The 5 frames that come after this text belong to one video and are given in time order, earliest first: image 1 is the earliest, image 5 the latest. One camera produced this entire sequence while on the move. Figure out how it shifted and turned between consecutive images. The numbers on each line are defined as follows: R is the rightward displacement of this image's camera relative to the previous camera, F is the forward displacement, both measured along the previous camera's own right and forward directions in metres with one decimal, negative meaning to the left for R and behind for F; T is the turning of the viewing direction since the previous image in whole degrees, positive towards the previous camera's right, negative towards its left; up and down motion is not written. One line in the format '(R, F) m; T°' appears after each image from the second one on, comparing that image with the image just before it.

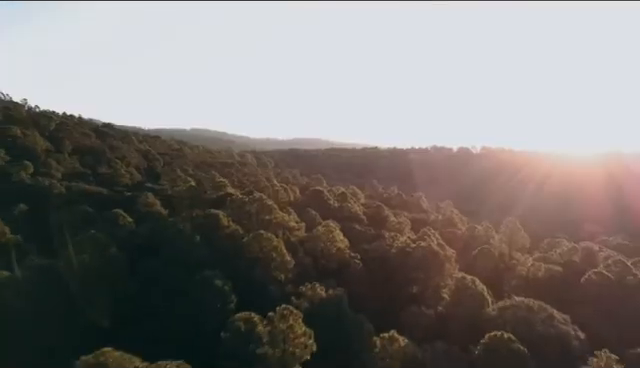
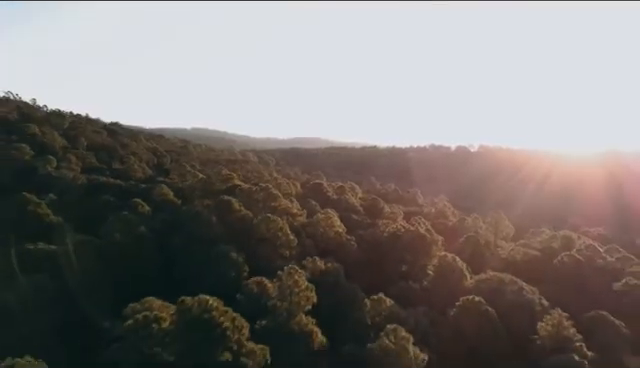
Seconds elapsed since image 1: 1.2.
(0.0, -5.7) m; 0°
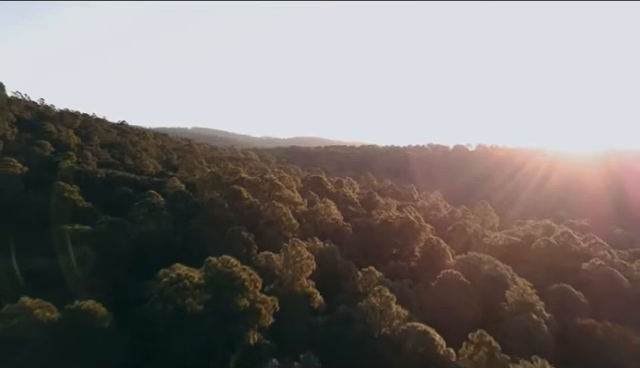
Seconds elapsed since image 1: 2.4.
(+0.1, -5.8) m; 0°
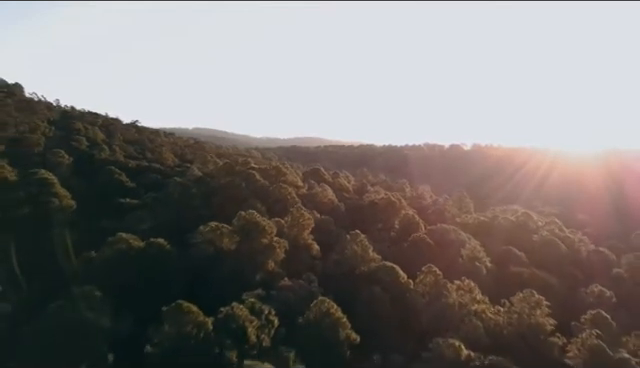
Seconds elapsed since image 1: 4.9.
(+0.2, -12.3) m; 0°
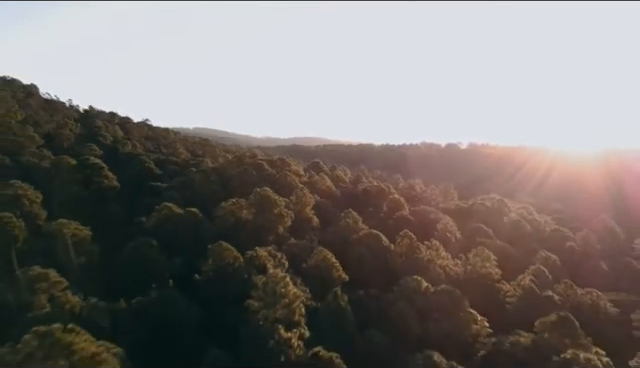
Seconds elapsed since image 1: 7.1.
(+0.1, -10.6) m; 0°
